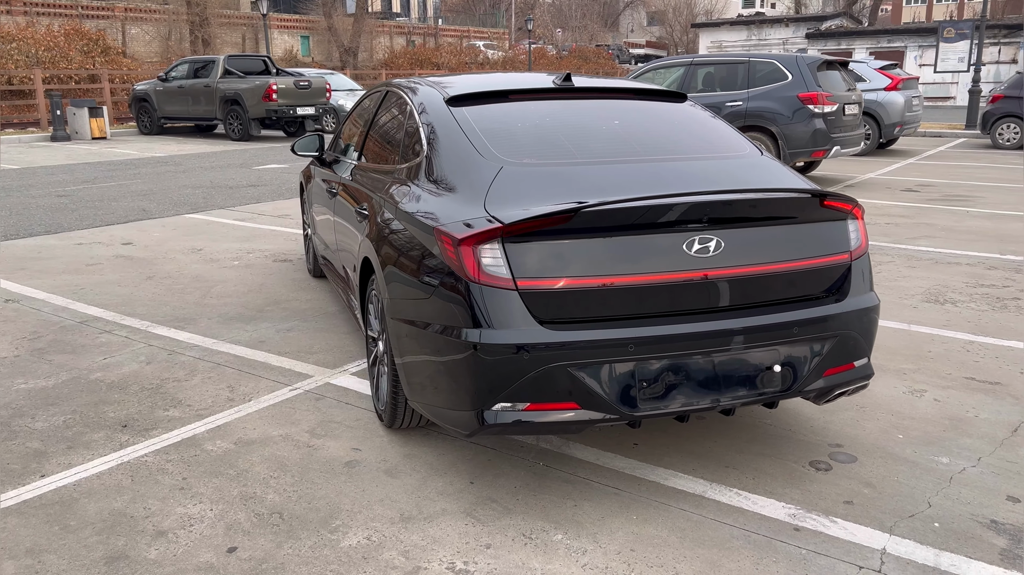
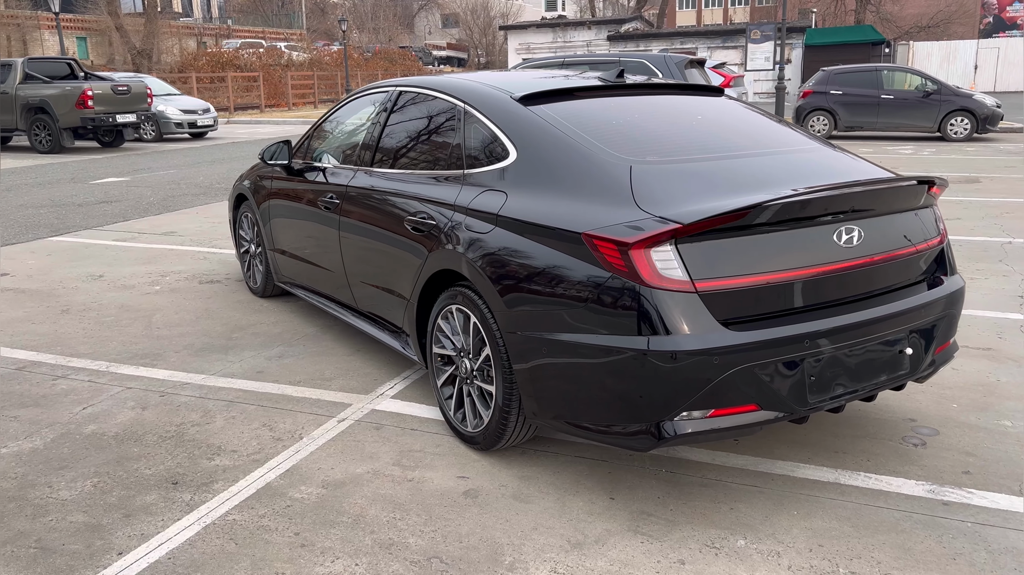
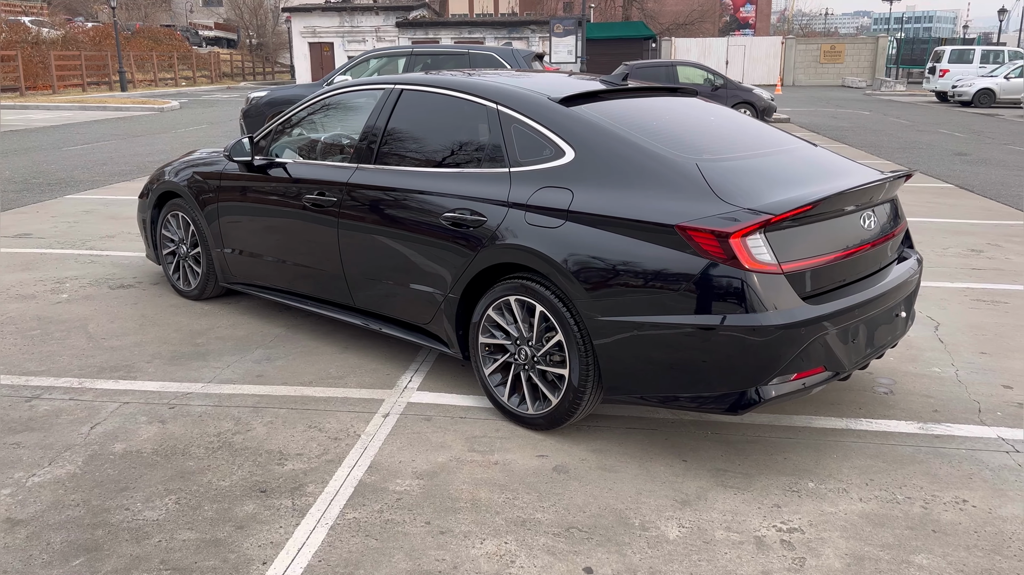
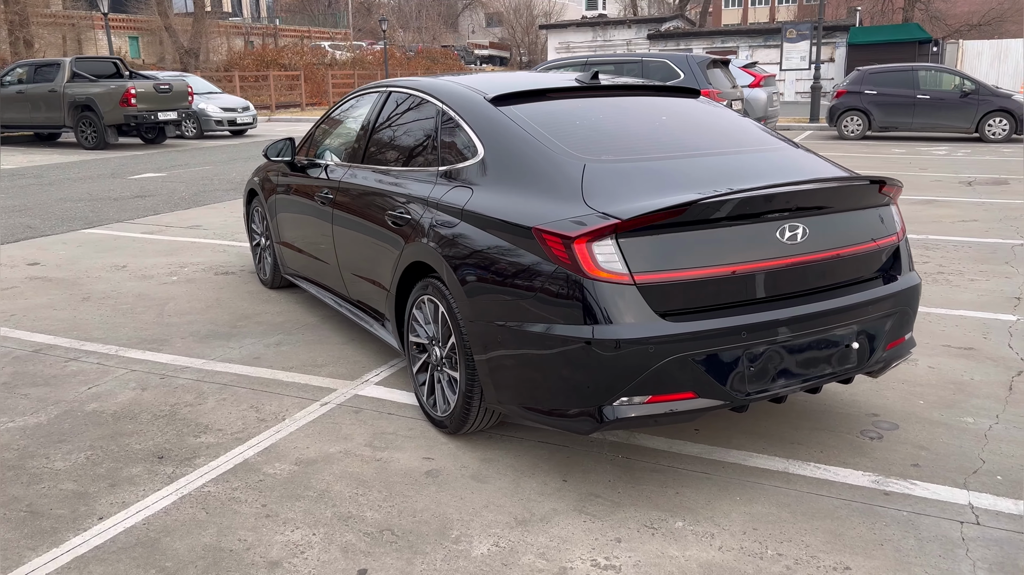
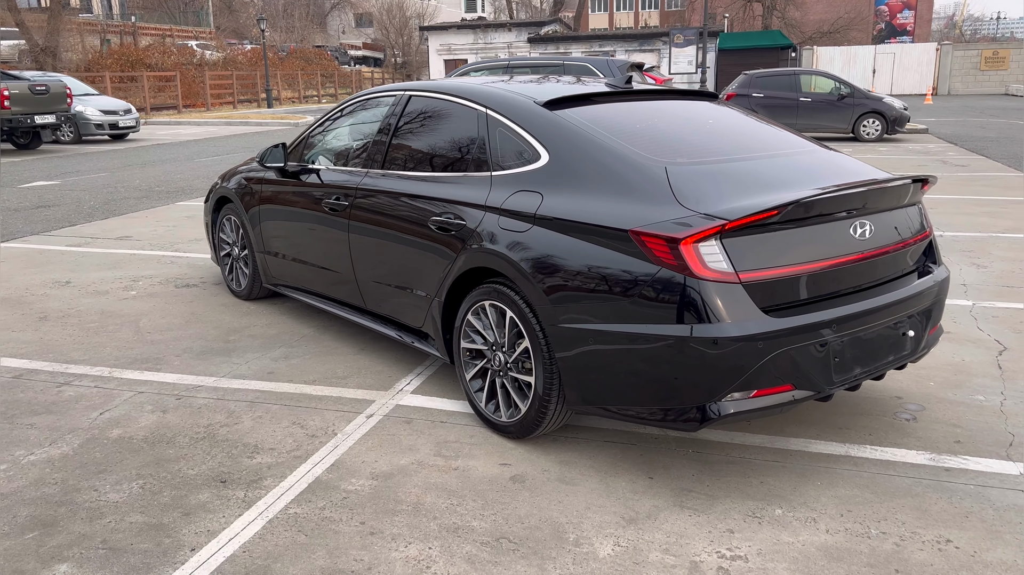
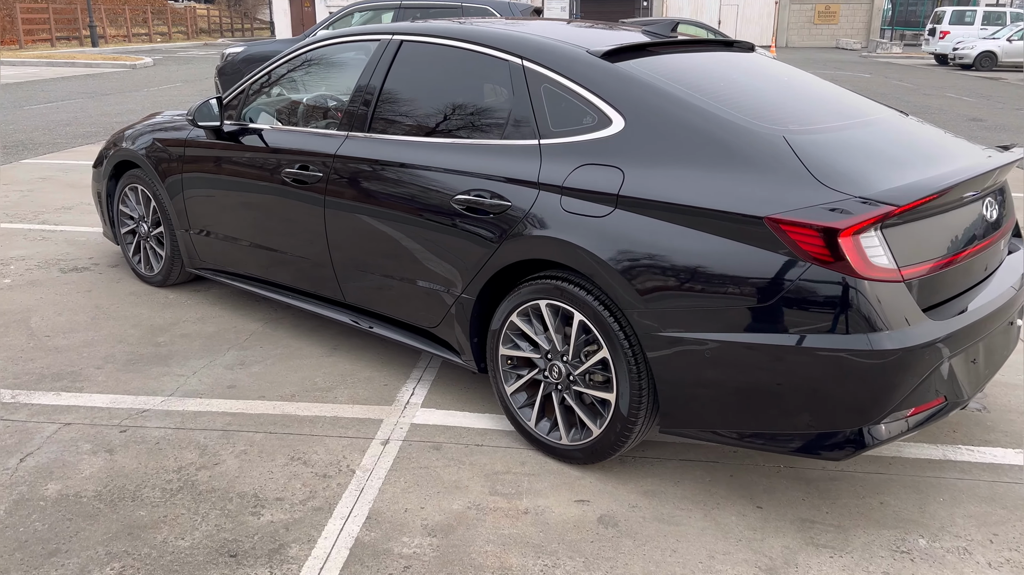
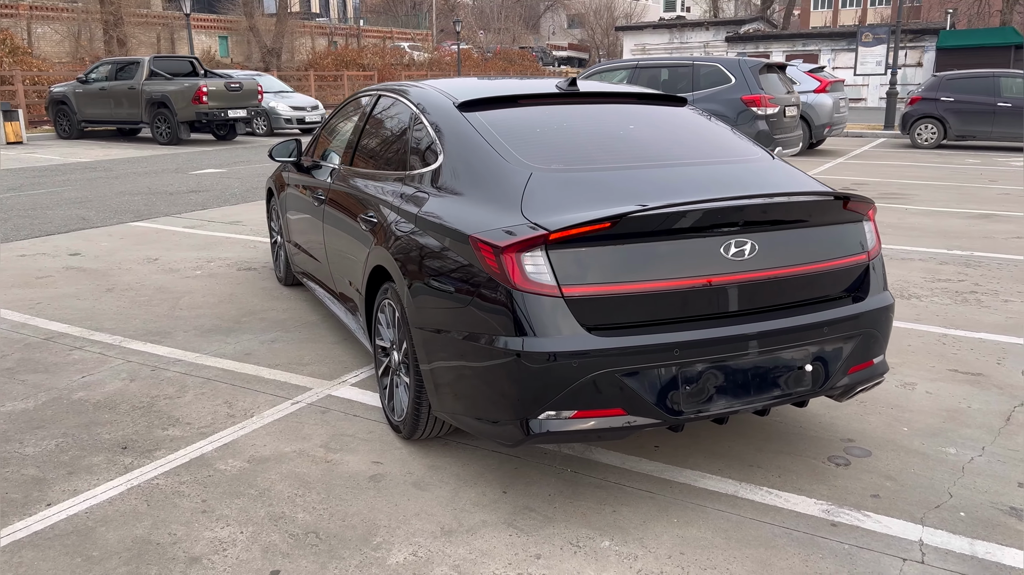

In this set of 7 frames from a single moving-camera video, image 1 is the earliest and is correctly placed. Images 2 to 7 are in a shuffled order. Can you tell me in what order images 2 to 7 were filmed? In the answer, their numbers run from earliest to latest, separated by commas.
7, 4, 2, 5, 3, 6
